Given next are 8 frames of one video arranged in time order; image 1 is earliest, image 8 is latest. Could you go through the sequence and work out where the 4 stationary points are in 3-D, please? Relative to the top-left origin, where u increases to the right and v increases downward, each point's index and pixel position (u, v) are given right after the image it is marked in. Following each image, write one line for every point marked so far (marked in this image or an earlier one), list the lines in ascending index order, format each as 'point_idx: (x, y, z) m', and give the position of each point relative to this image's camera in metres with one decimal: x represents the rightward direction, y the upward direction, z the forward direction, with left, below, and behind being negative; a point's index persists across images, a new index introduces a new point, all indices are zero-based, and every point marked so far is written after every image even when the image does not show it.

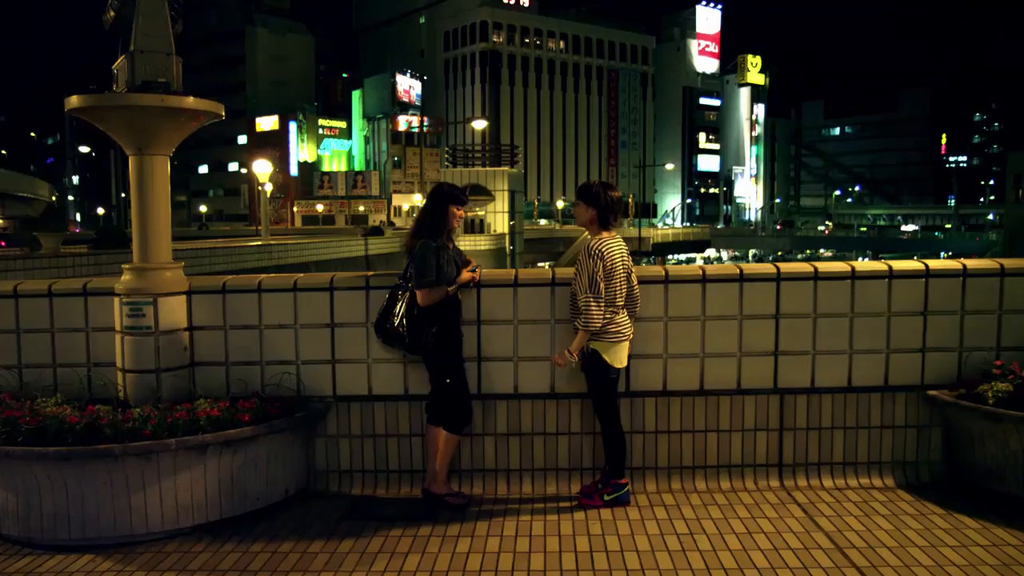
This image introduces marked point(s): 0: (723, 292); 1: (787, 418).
0: (+1.2, 0.0, +4.7) m
1: (+1.5, -0.7, +4.8) m
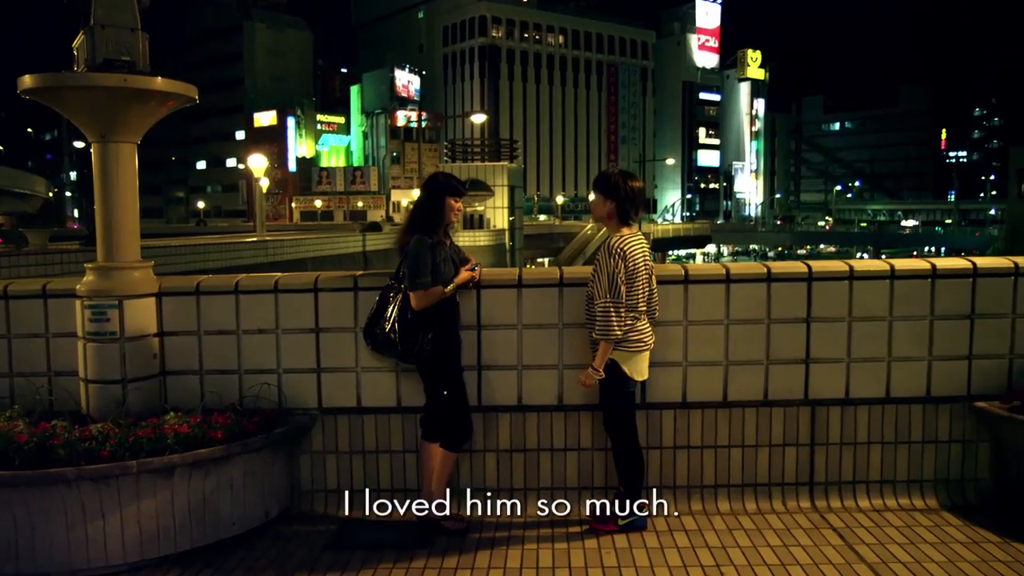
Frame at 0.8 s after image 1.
0: (+1.2, 0.0, +4.3) m
1: (+1.6, -0.7, +4.4) m
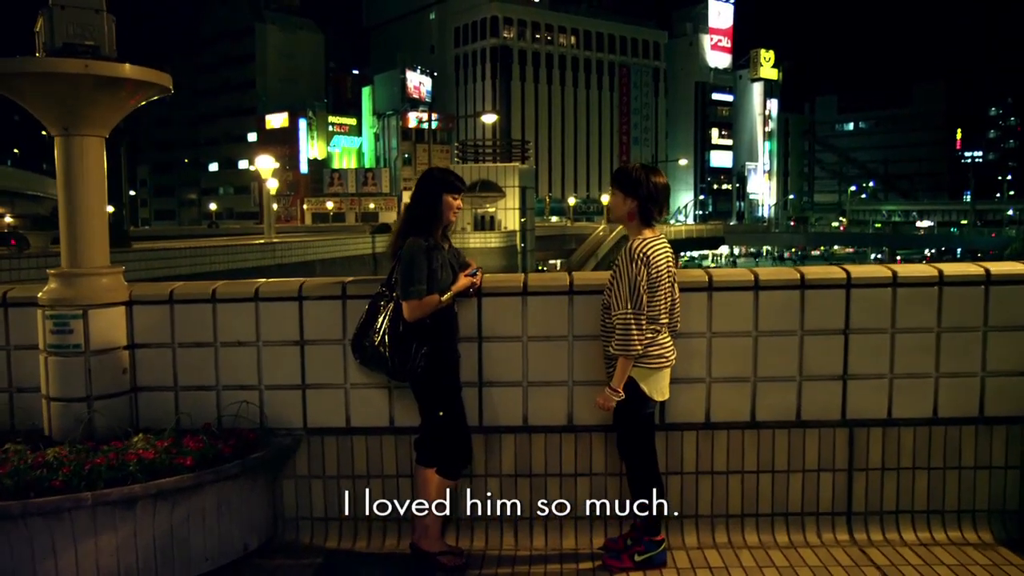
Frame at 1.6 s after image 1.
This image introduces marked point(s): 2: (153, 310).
0: (+1.2, 0.0, +3.8) m
1: (+1.6, -0.8, +3.9) m
2: (-1.7, -0.1, +4.0) m
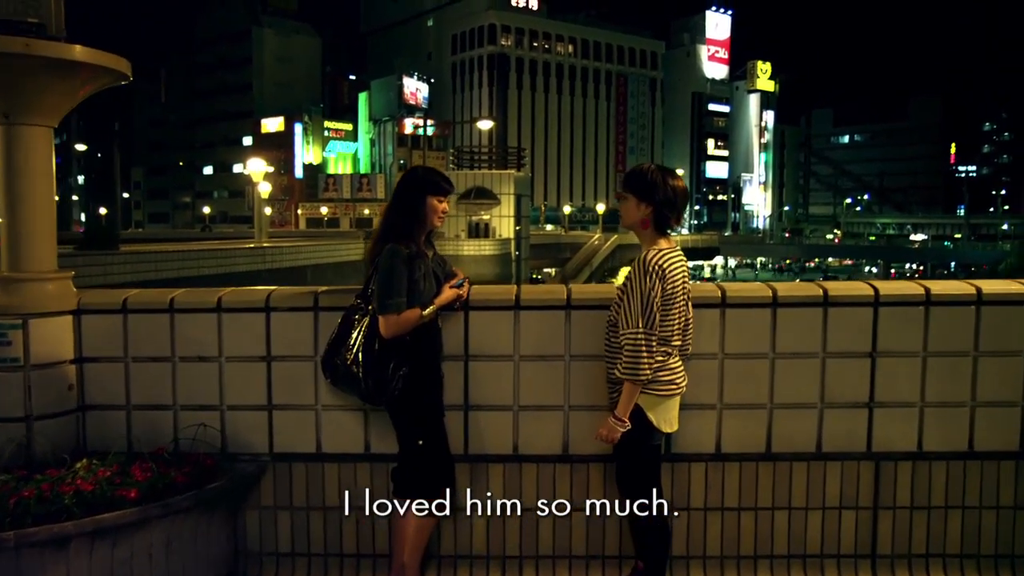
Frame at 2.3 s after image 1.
0: (+1.2, -0.1, +3.5) m
1: (+1.5, -0.8, +3.5) m
2: (-1.7, -0.1, +3.6) m
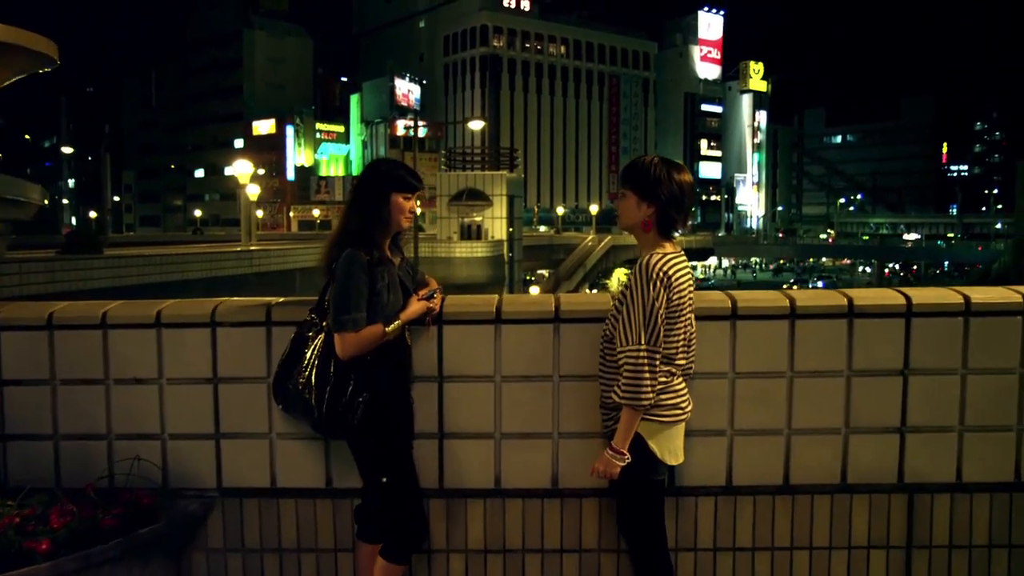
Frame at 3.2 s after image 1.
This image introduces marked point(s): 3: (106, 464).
0: (+1.1, -0.1, +3.0) m
1: (+1.5, -0.9, +3.1) m
2: (-1.8, -0.2, +3.2) m
3: (-1.5, -0.7, +3.2) m
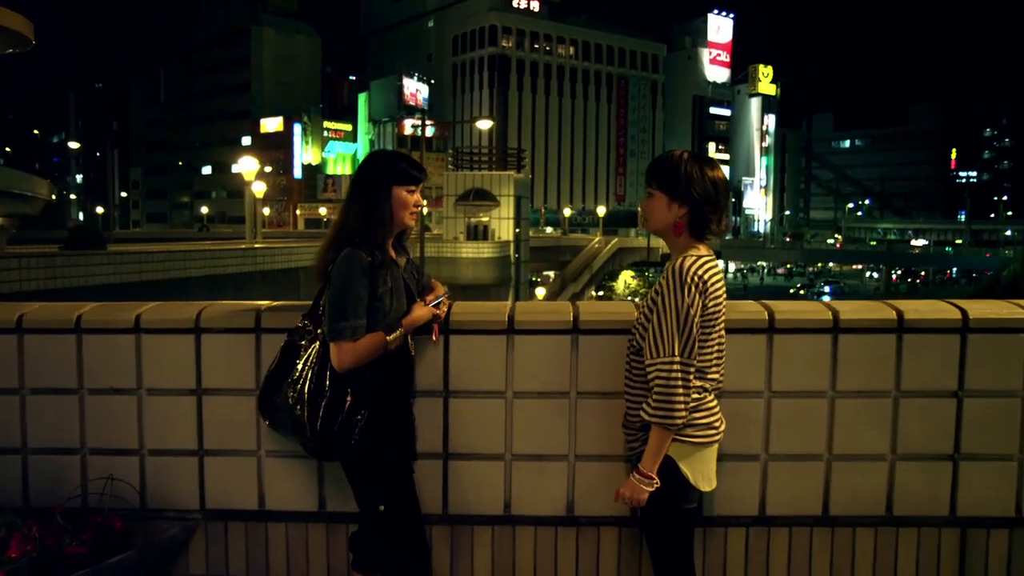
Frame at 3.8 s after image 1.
0: (+1.2, -0.2, +2.7) m
1: (+1.5, -0.9, +2.8) m
2: (-1.8, -0.2, +2.9) m
3: (-1.5, -0.7, +2.9) m
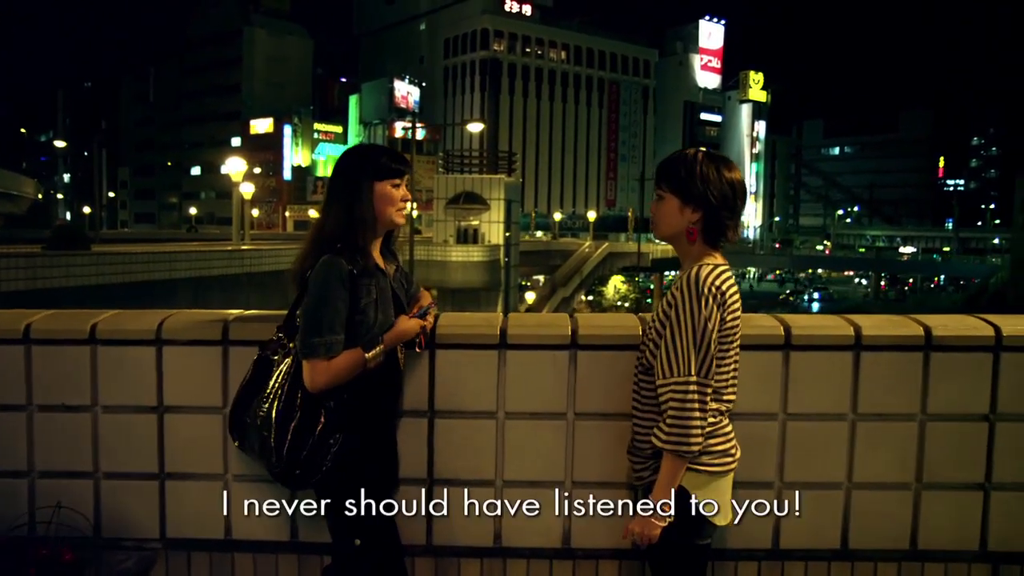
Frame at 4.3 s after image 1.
0: (+1.1, -0.2, +2.5) m
1: (+1.5, -1.0, +2.6) m
2: (-1.8, -0.2, +2.7) m
3: (-1.5, -0.7, +2.7) m
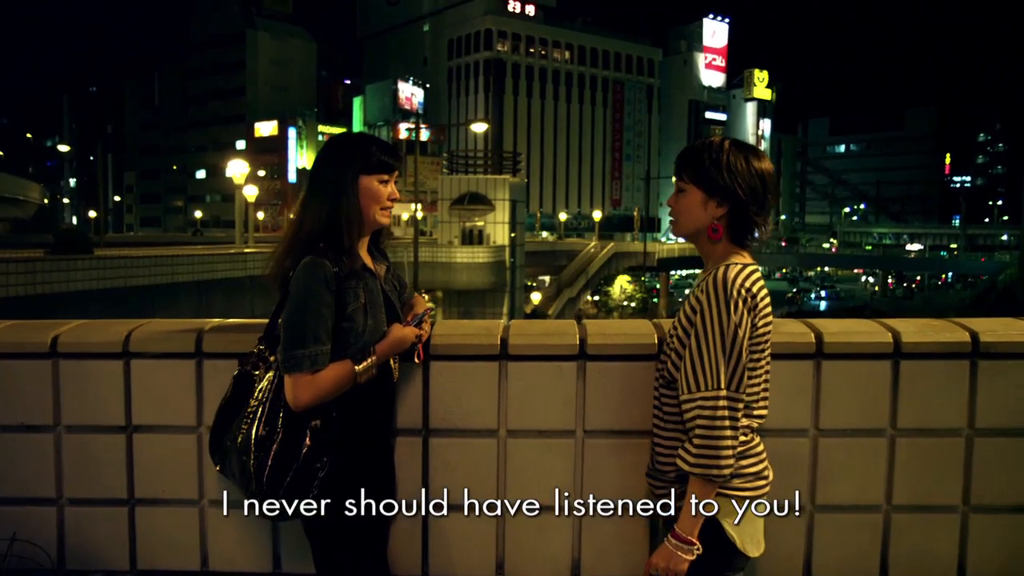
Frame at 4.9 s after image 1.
0: (+1.1, -0.2, +2.3) m
1: (+1.5, -1.0, +2.3) m
2: (-1.8, -0.2, +2.4) m
3: (-1.5, -0.7, +2.4) m
